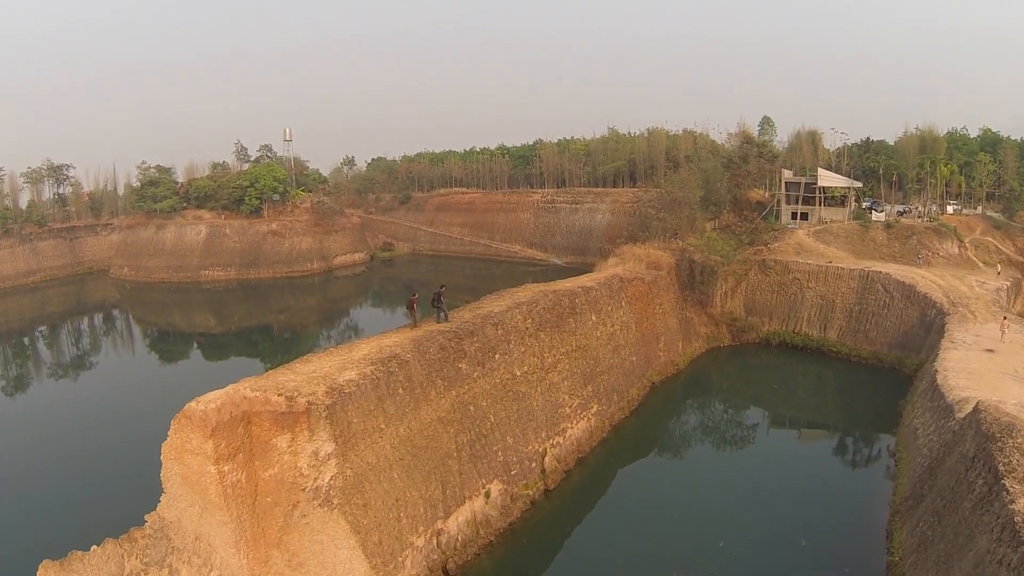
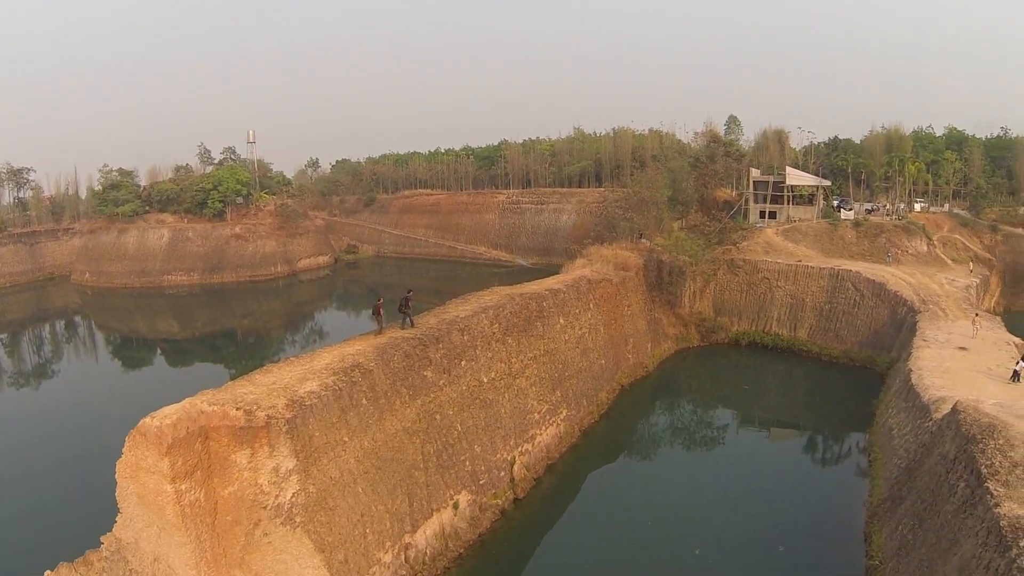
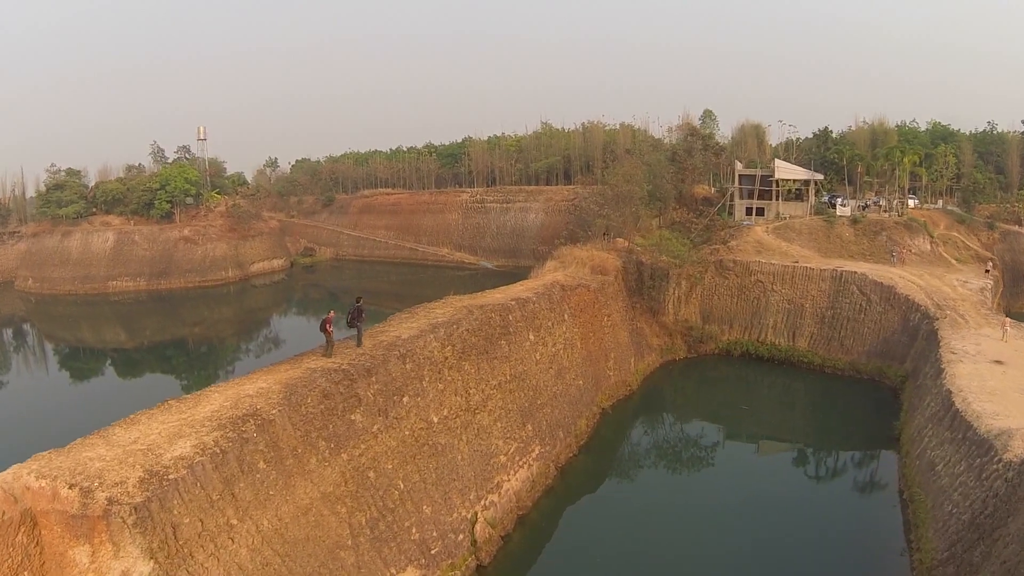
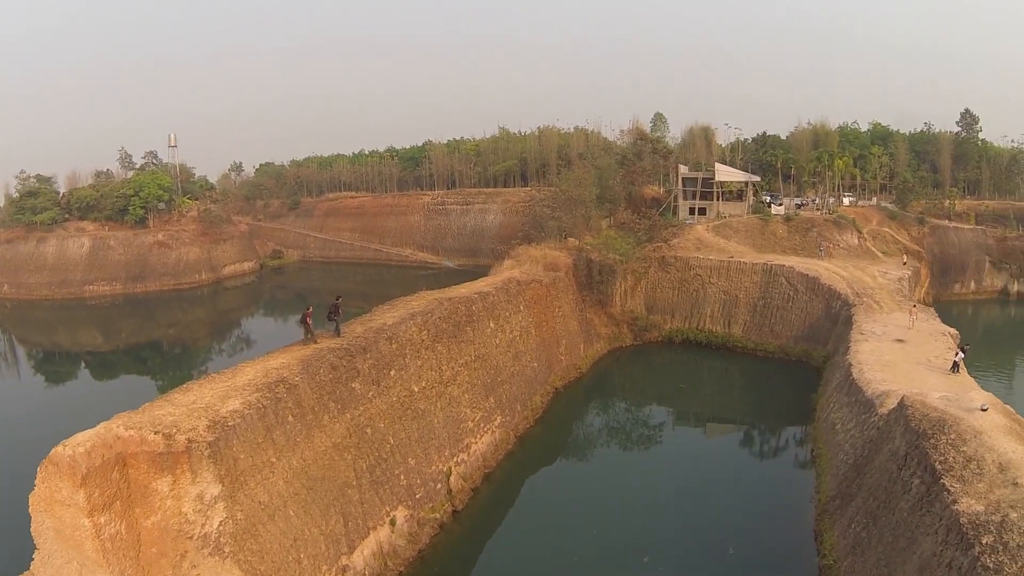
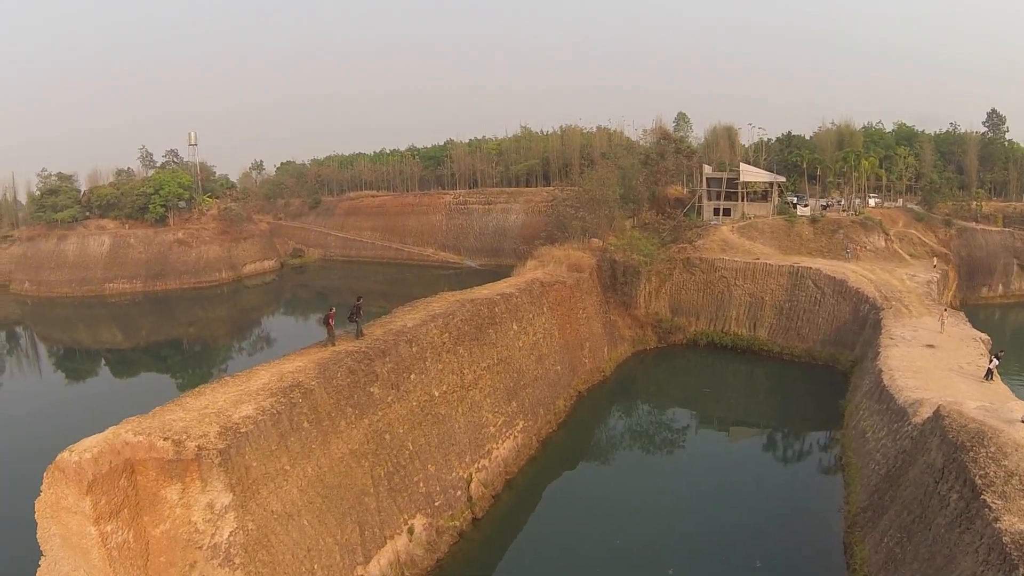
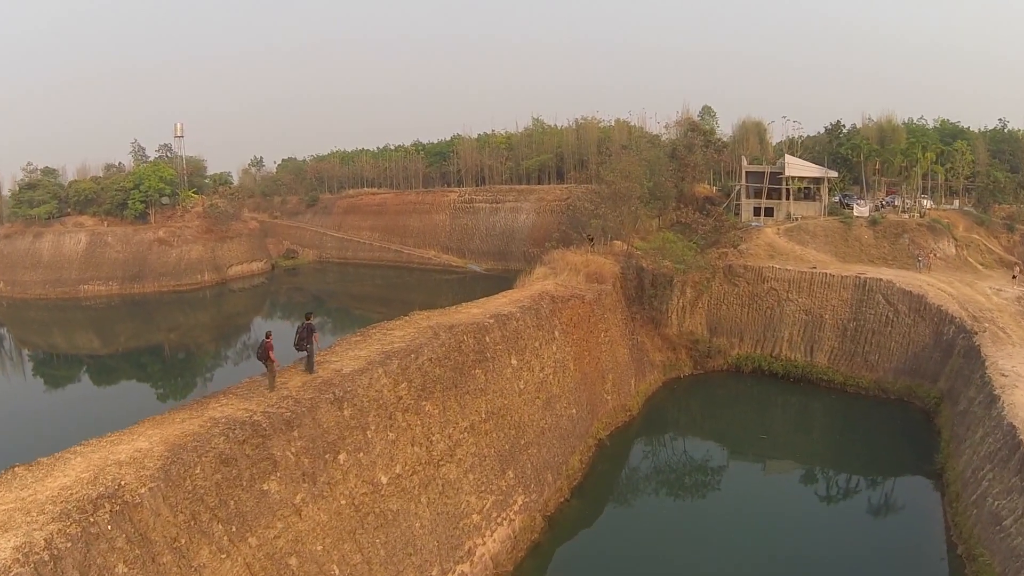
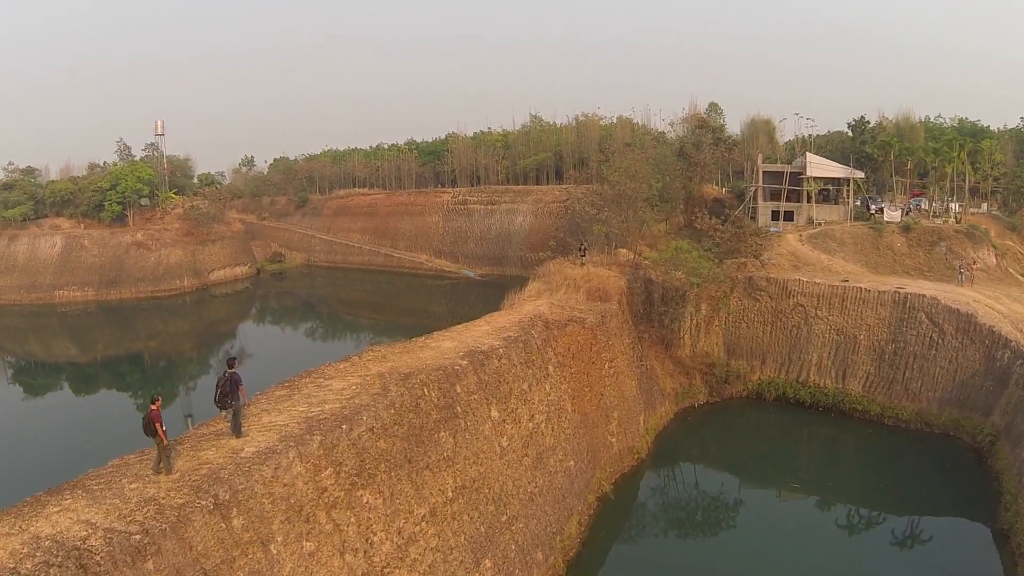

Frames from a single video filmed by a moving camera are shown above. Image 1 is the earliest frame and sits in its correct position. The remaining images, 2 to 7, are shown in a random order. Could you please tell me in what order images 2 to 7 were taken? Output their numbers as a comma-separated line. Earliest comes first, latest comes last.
2, 4, 5, 3, 6, 7
